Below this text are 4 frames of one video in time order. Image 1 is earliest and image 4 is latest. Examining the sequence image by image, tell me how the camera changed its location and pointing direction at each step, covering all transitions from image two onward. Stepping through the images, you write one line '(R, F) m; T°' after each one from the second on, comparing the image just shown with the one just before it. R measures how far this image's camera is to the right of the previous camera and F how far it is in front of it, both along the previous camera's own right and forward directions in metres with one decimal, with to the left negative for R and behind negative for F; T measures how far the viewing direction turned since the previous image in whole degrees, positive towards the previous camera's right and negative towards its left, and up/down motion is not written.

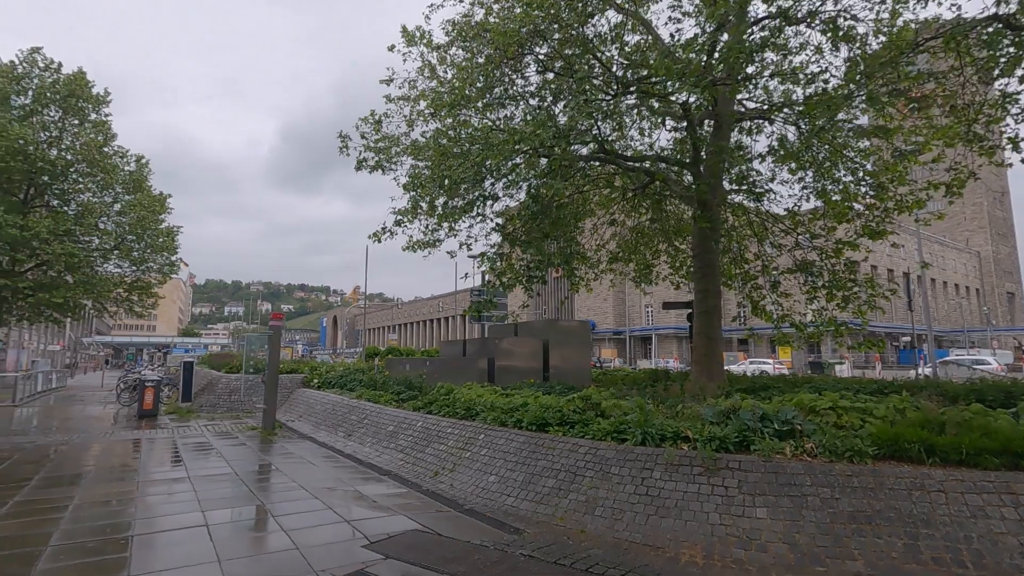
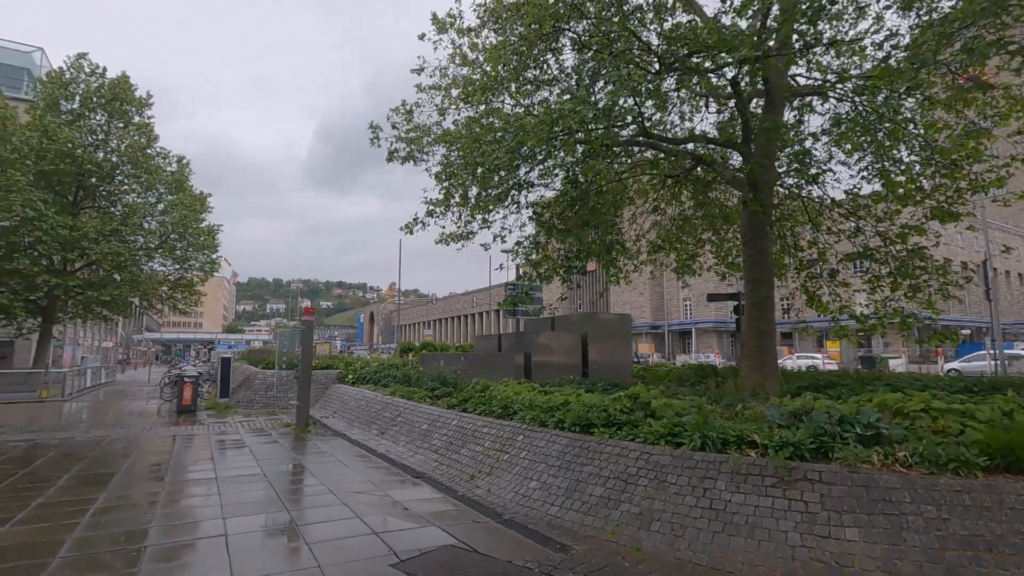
(-0.1, +0.5) m; -4°
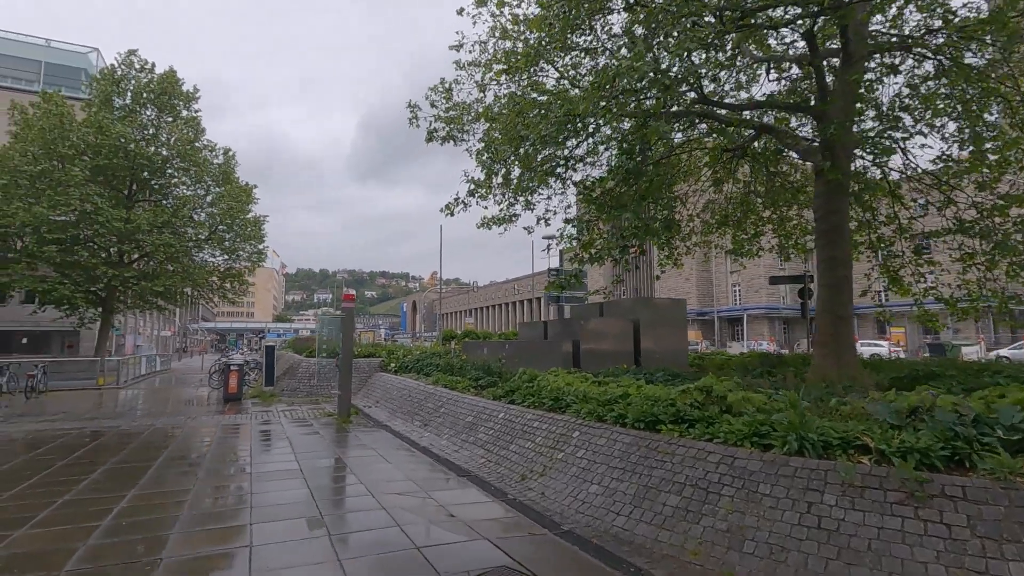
(-0.1, +0.6) m; -4°
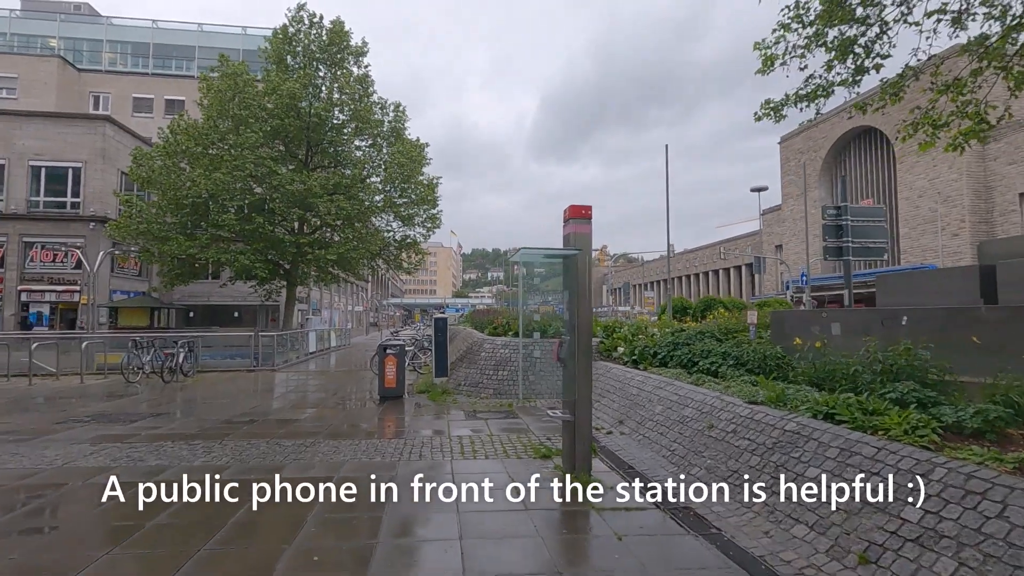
(-2.4, +5.7) m; -18°
